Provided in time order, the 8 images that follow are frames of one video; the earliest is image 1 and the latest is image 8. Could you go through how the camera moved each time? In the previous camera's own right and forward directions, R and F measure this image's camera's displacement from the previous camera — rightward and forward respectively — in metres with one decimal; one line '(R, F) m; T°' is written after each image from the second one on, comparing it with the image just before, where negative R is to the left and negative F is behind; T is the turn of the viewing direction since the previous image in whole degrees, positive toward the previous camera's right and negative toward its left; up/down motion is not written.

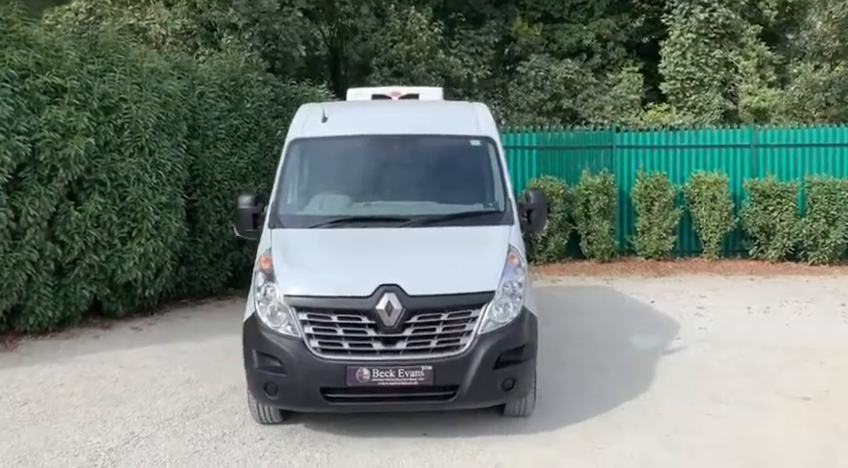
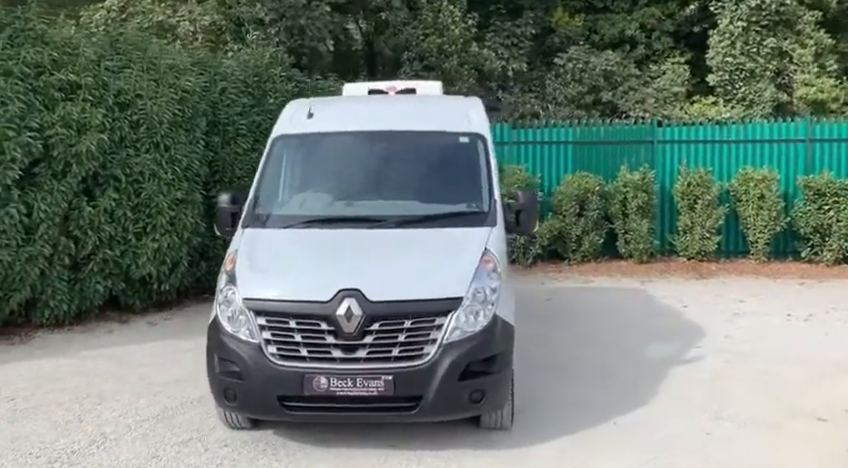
(+0.6, +0.2) m; -5°
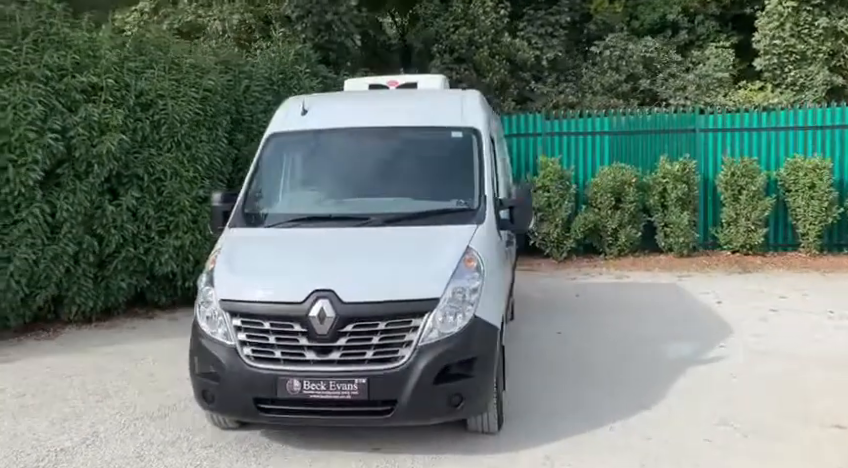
(+0.5, +0.1) m; -5°
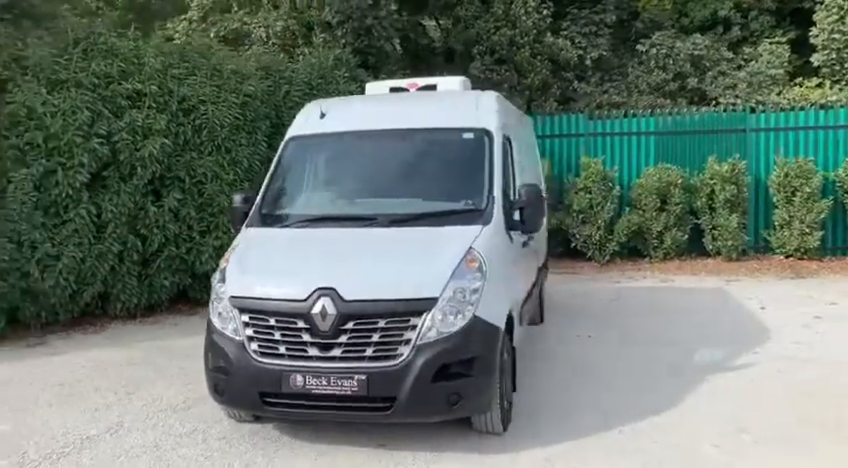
(+0.3, -0.1) m; -5°
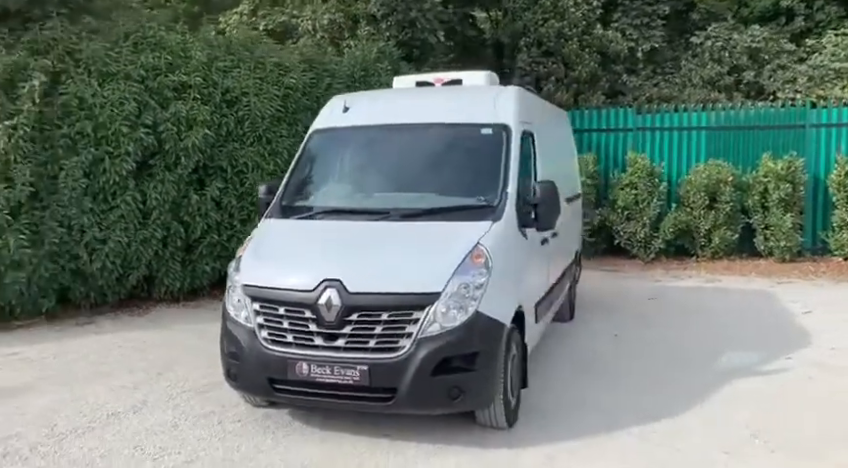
(+0.3, 0.0) m; -5°
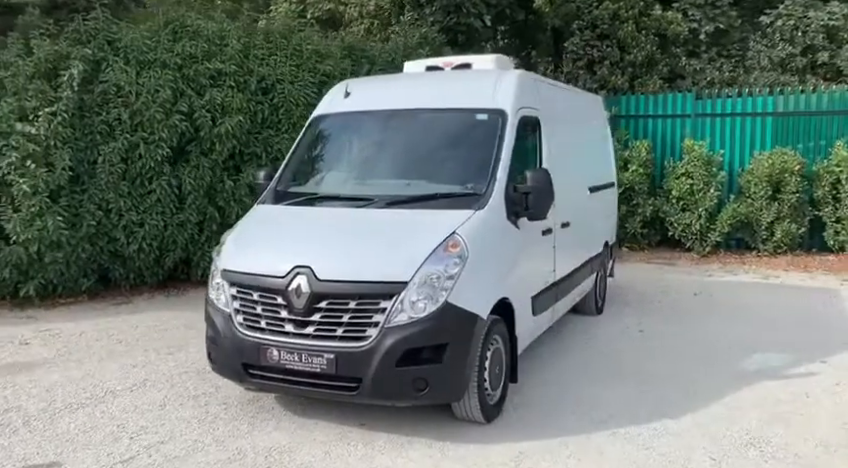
(+0.6, +0.1) m; -7°
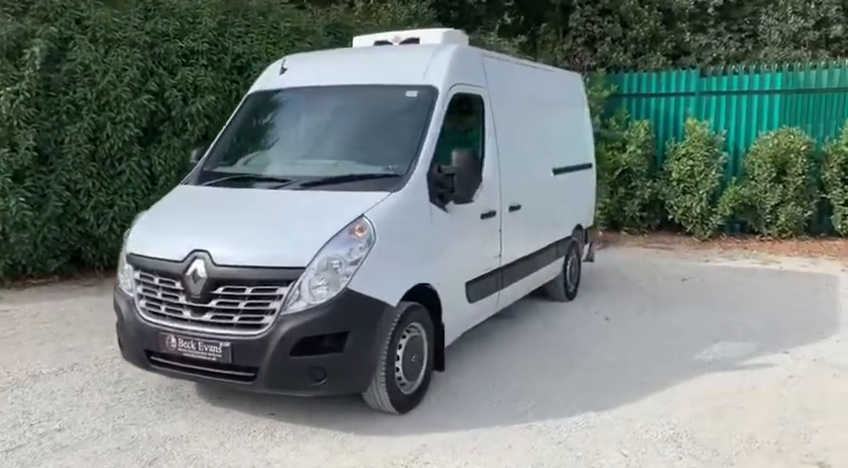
(+0.7, +0.3) m; -3°
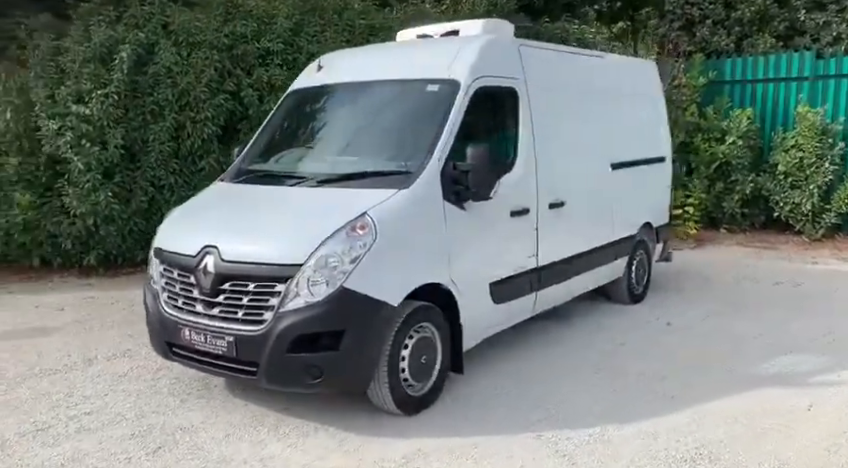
(+0.7, +0.2) m; -10°
